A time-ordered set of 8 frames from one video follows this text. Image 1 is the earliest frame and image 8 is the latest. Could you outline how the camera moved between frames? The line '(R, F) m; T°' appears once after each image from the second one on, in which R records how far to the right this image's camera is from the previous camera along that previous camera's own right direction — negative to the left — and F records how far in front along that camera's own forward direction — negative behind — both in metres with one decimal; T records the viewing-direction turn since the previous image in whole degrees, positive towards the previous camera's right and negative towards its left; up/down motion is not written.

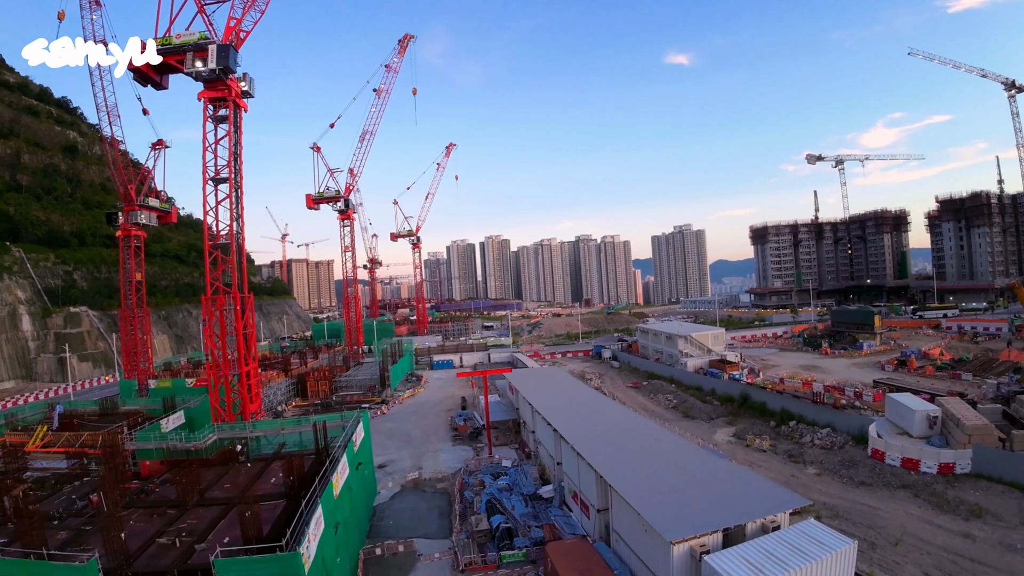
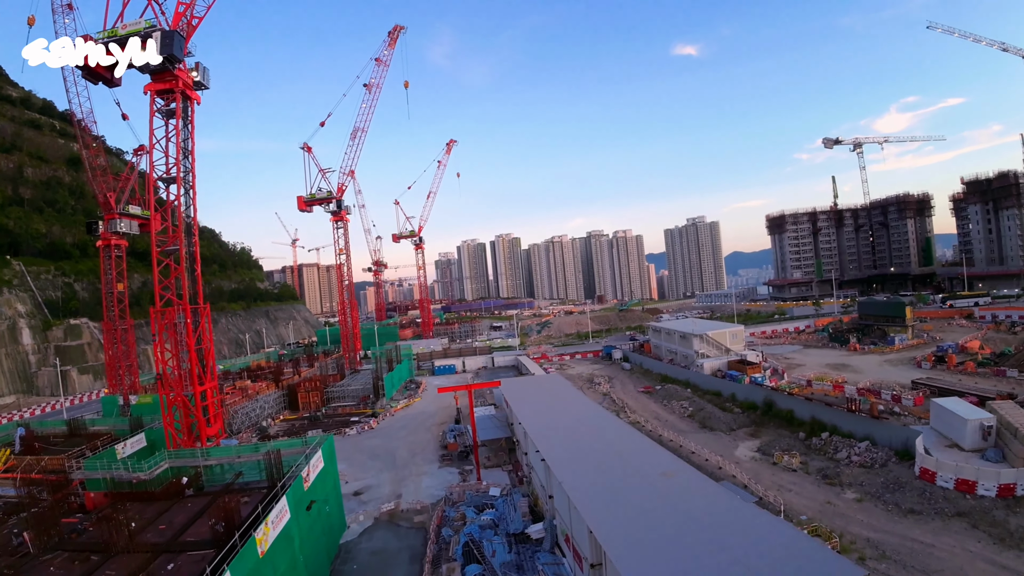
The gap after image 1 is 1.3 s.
(+0.7, +1.5) m; -2°
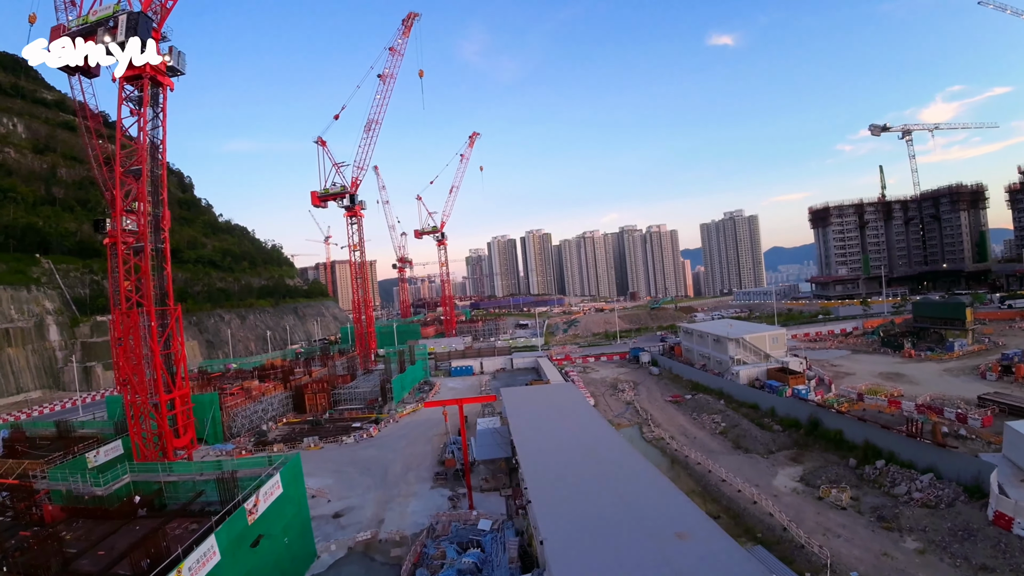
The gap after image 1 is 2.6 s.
(+0.7, +1.5) m; -4°
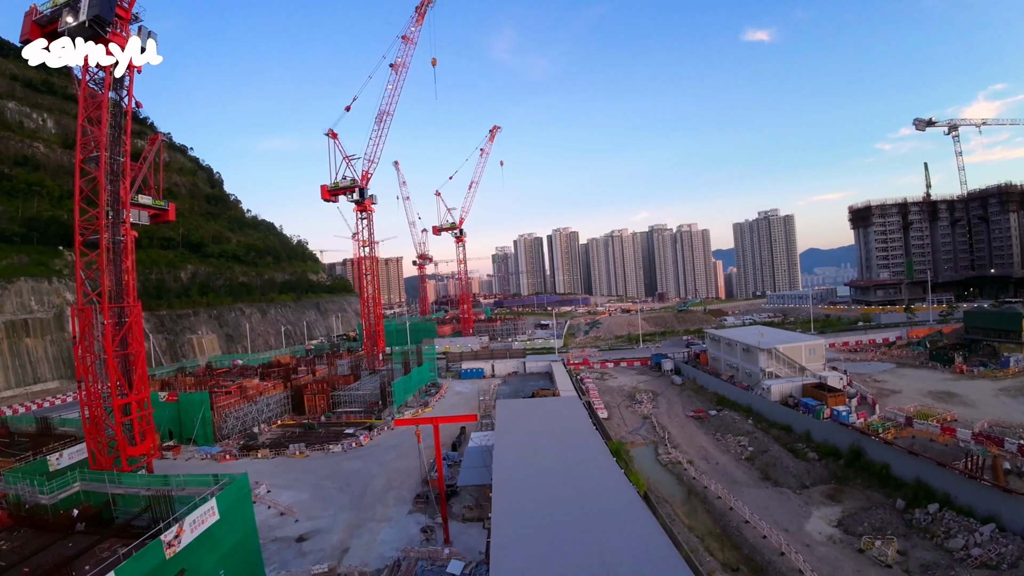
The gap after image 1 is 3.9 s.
(+0.8, +1.4) m; -3°
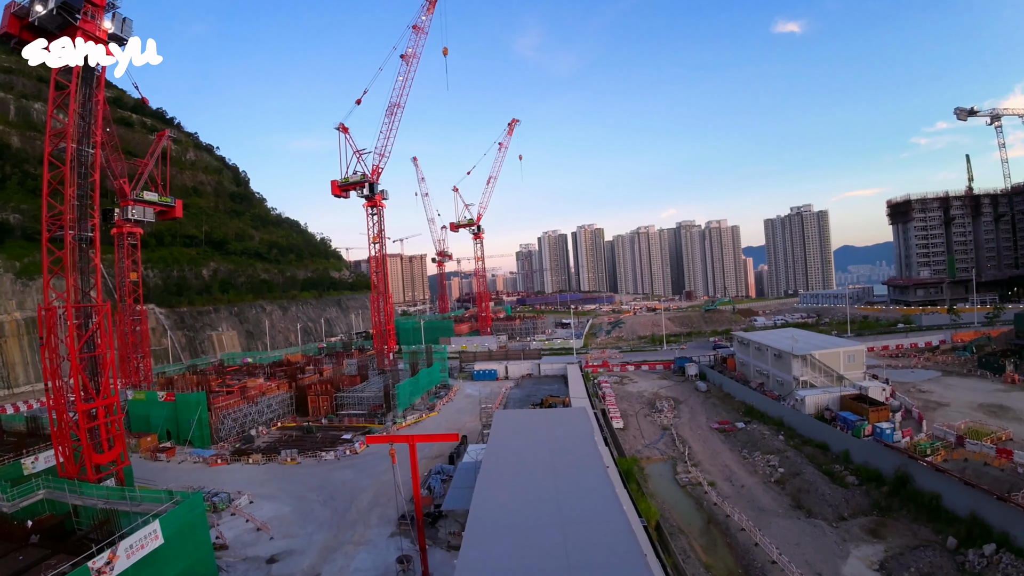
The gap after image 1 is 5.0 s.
(+0.6, +1.1) m; -3°
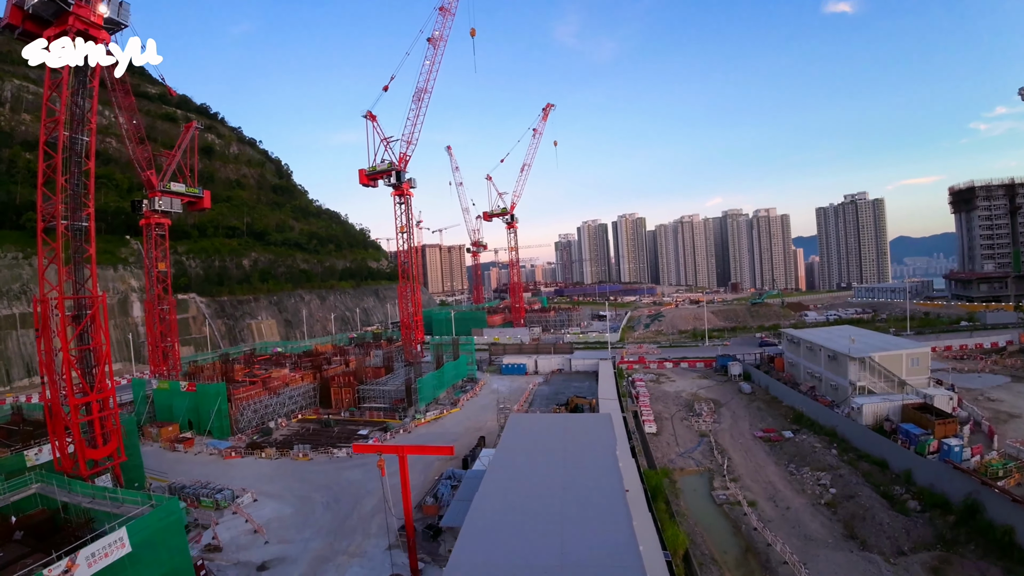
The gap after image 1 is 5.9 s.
(+0.5, +1.1) m; -5°
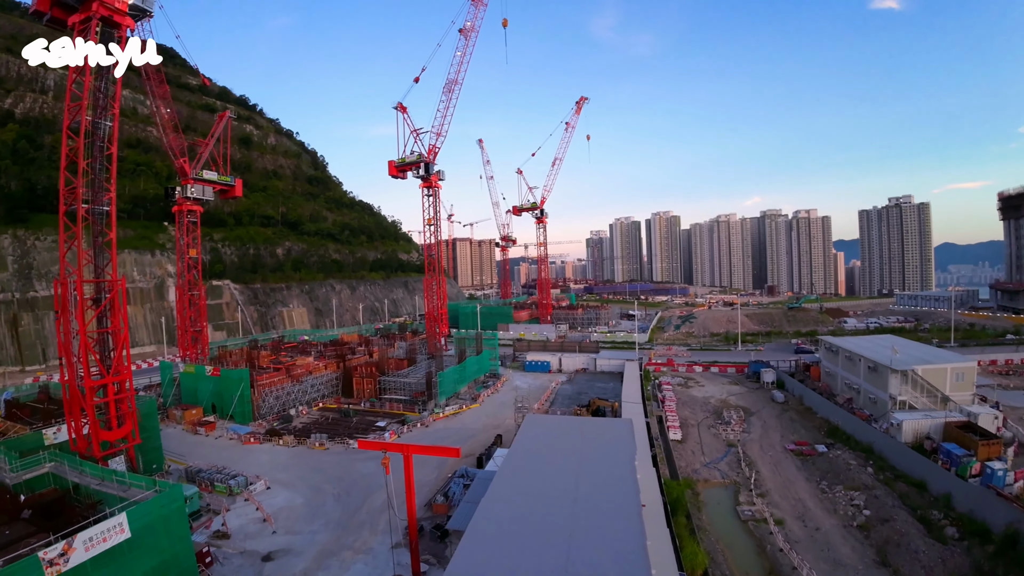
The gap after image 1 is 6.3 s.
(+0.2, +0.4) m; -3°
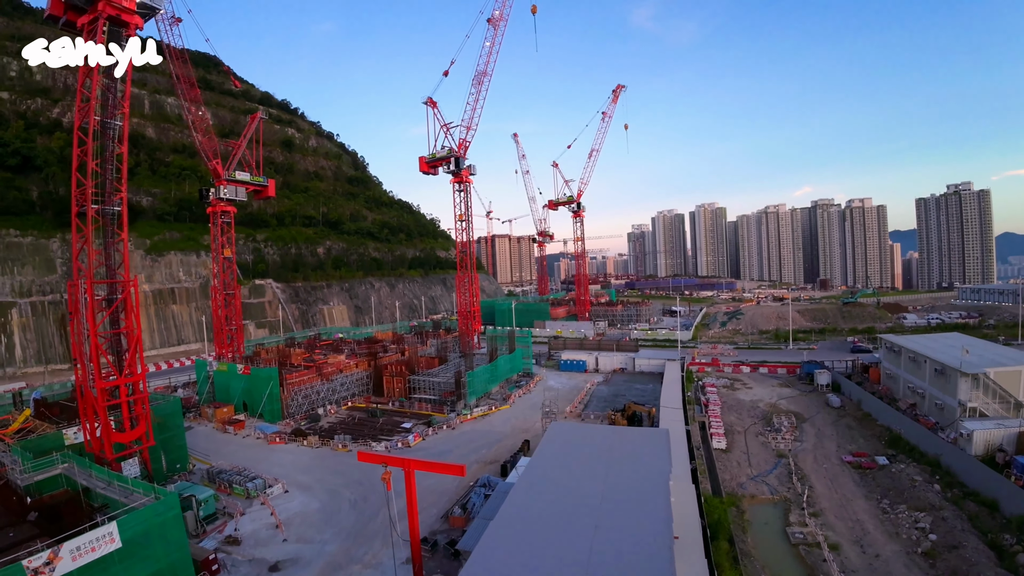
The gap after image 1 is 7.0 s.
(+0.4, +0.8) m; -5°
